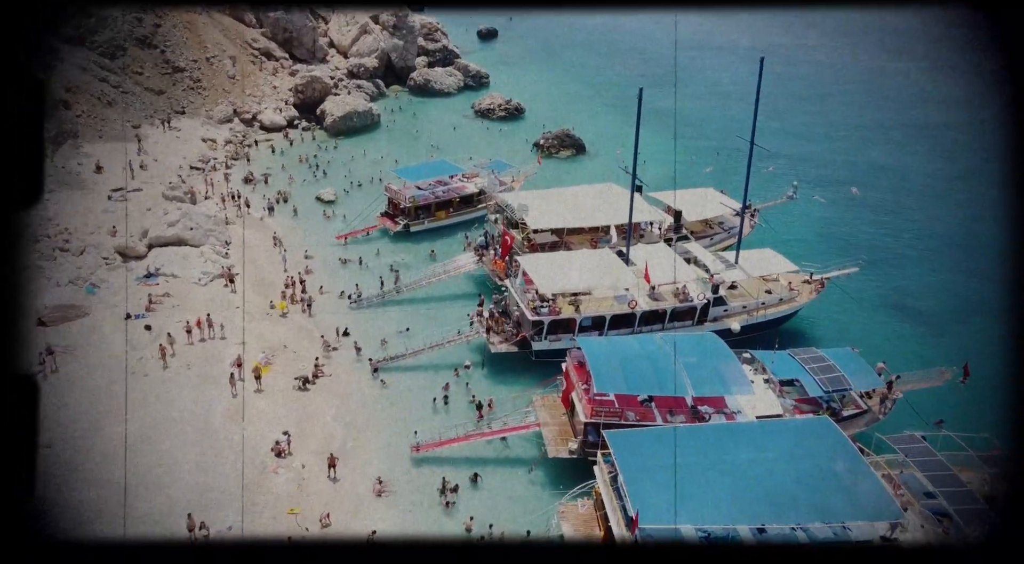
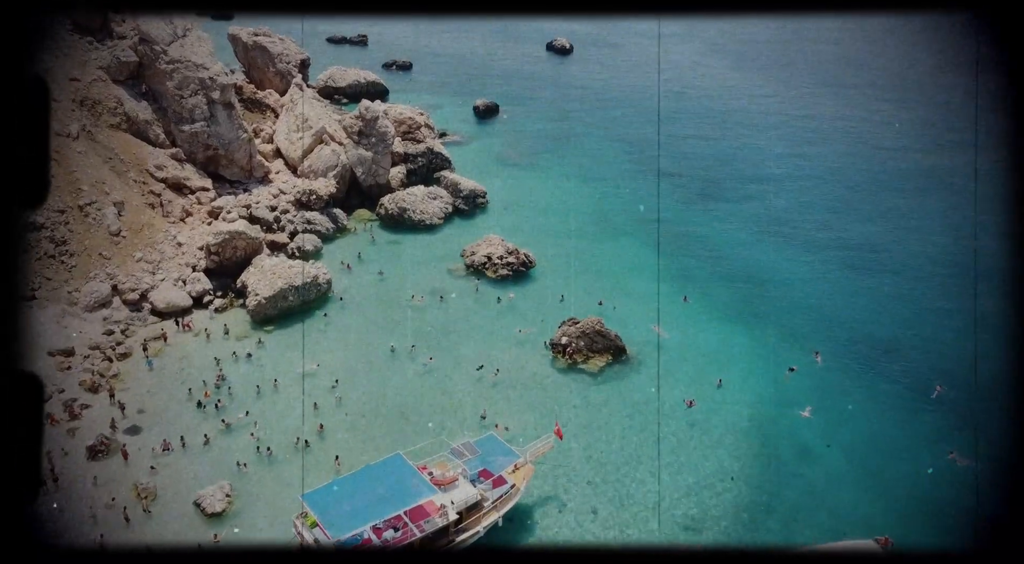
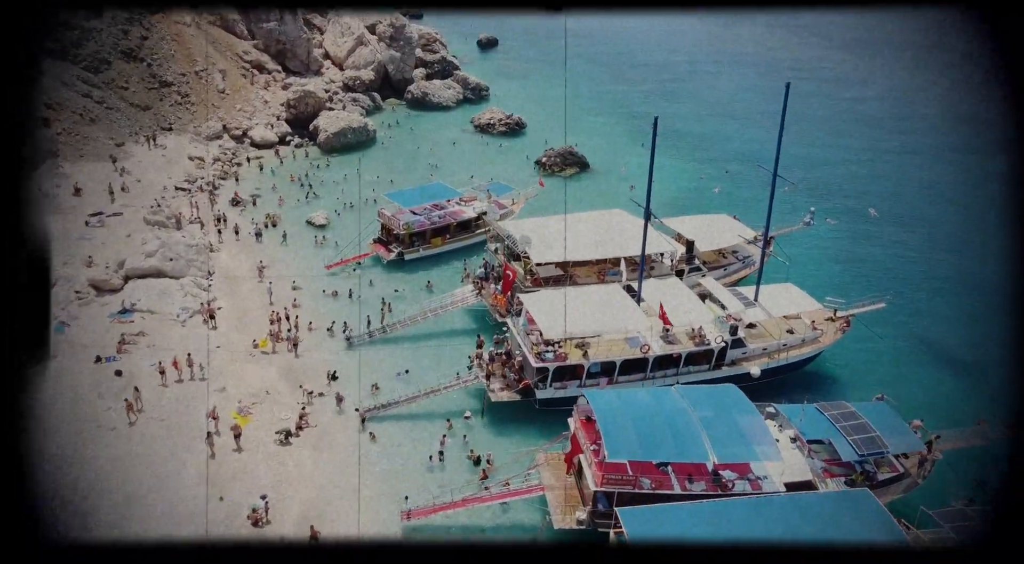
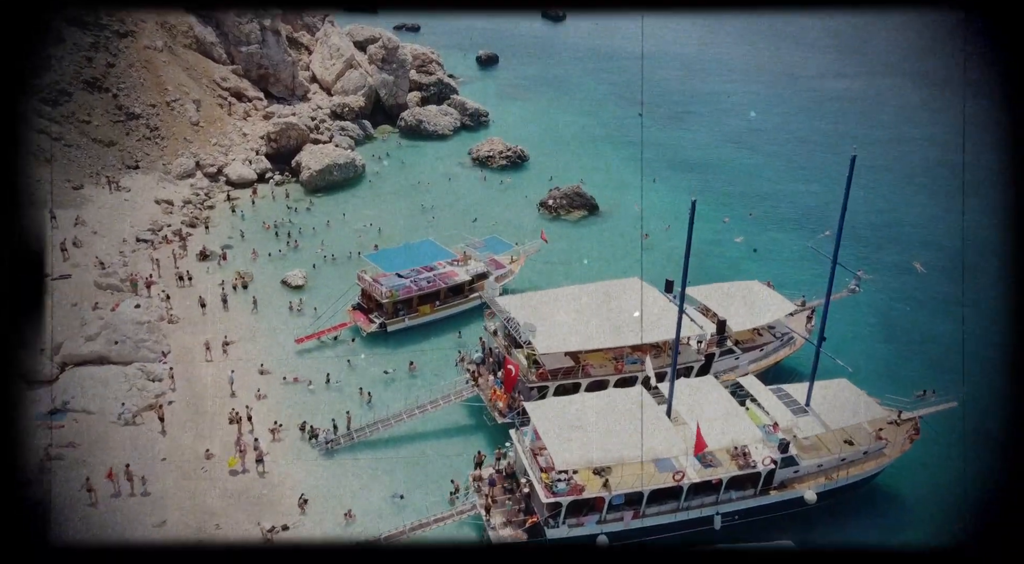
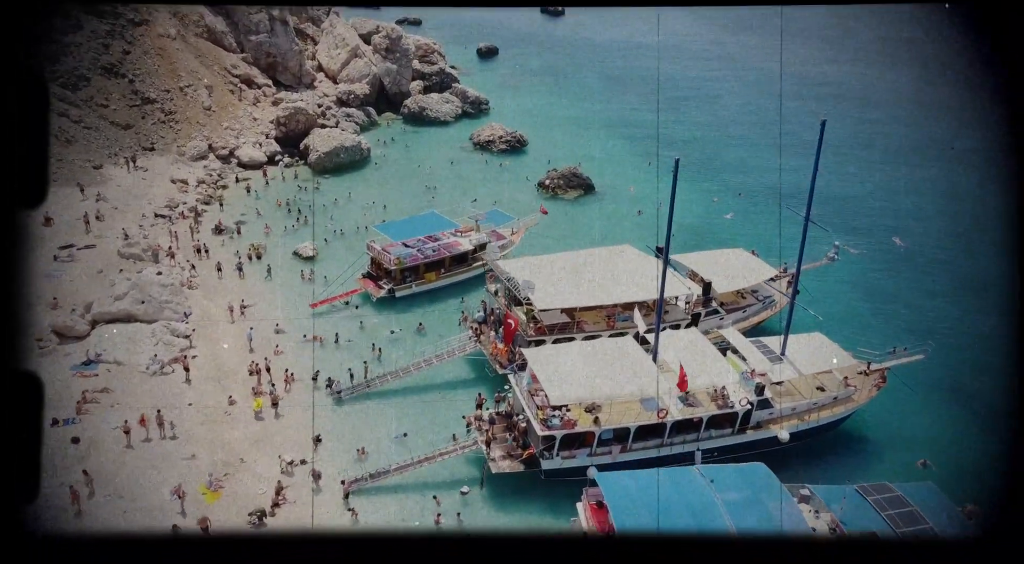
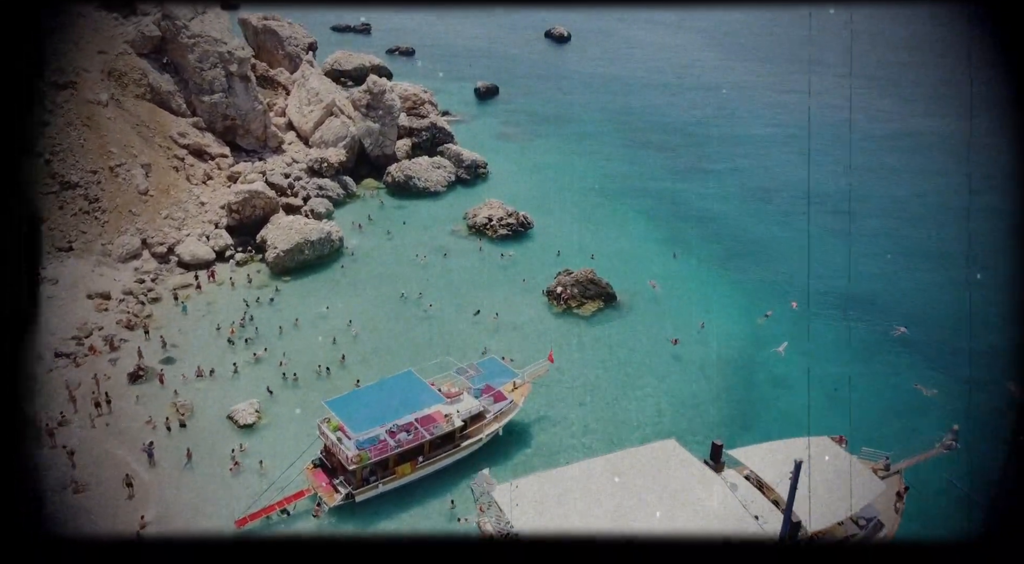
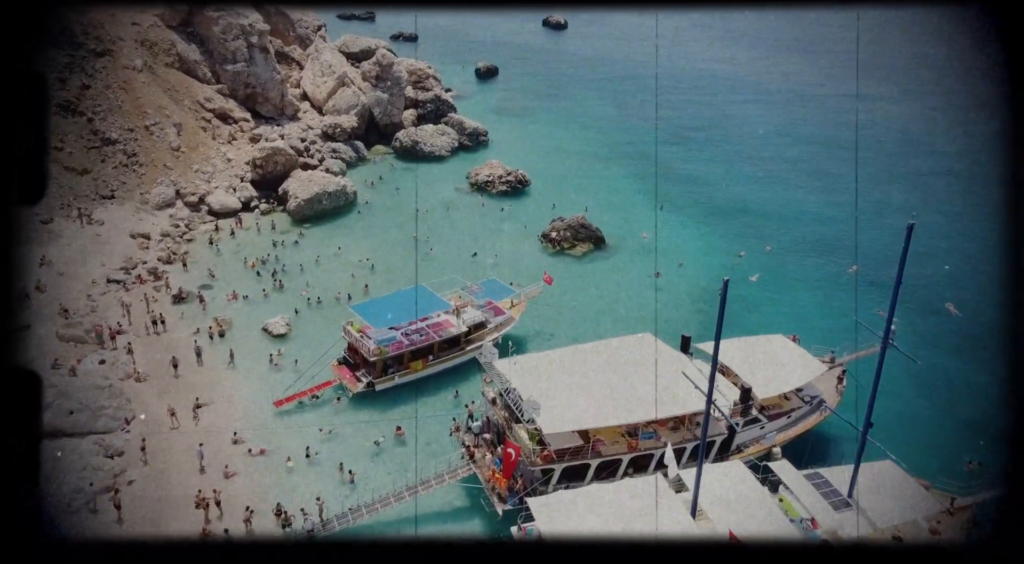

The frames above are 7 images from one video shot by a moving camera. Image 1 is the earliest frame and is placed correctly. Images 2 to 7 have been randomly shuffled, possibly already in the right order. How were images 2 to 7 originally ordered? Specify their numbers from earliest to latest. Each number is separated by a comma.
3, 5, 4, 7, 6, 2
